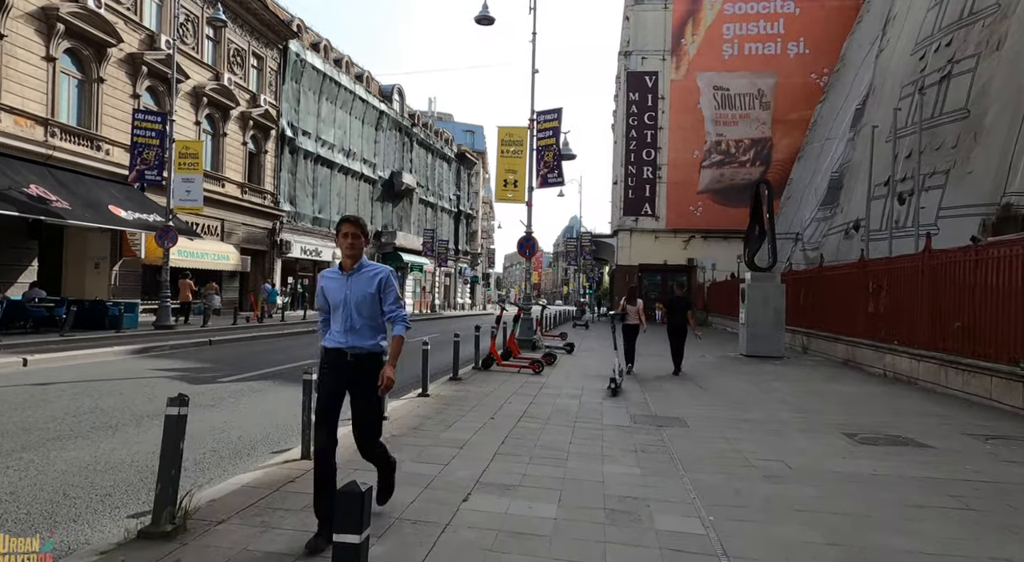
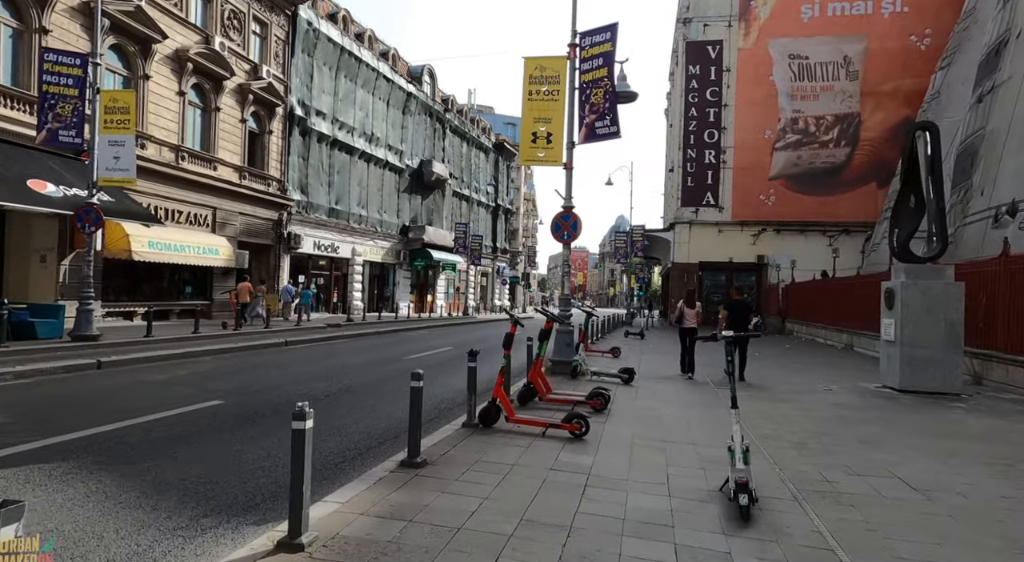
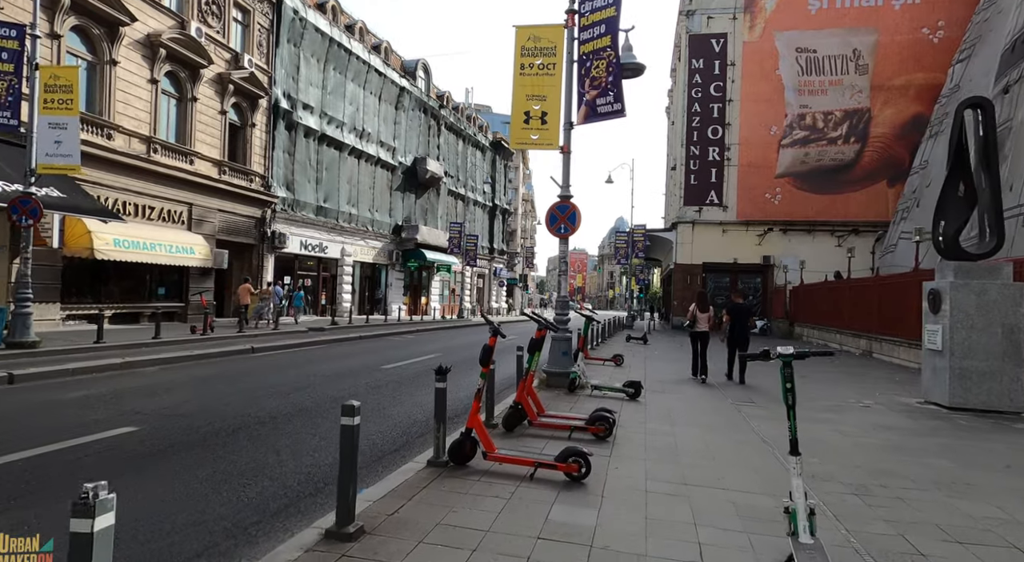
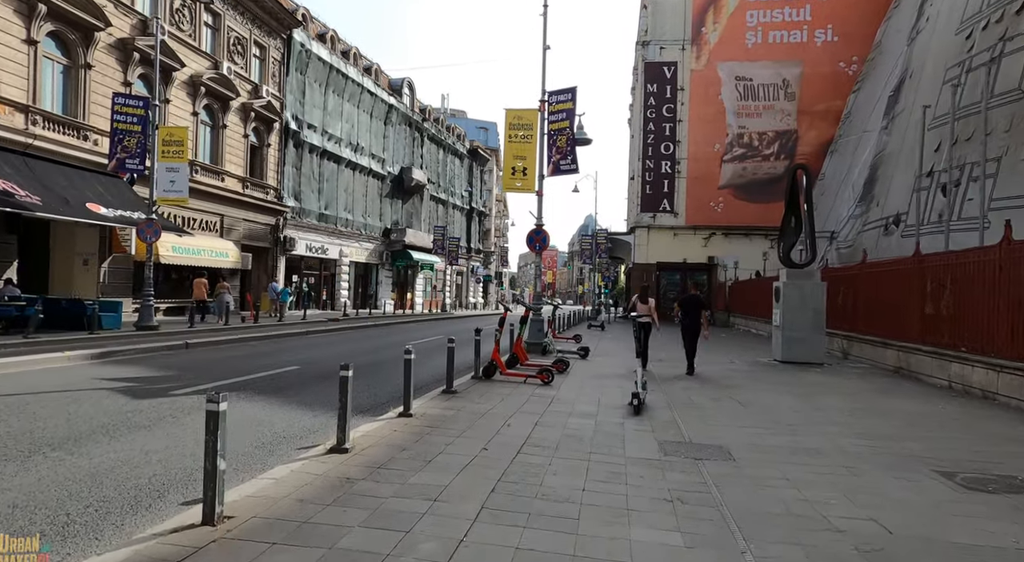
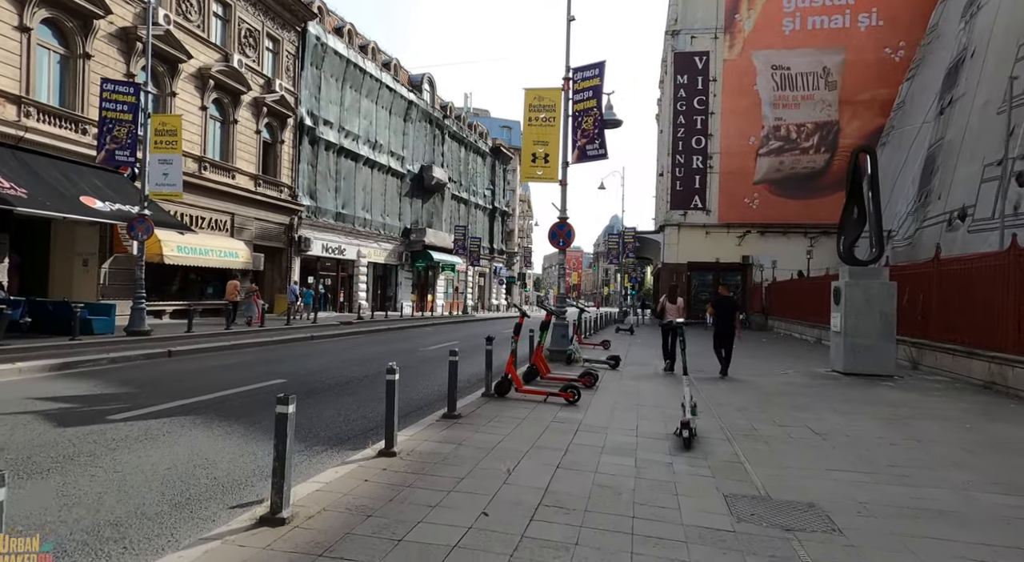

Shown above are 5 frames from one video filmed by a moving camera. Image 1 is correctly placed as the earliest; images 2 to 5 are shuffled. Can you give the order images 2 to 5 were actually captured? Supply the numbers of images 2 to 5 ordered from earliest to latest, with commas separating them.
4, 5, 2, 3
